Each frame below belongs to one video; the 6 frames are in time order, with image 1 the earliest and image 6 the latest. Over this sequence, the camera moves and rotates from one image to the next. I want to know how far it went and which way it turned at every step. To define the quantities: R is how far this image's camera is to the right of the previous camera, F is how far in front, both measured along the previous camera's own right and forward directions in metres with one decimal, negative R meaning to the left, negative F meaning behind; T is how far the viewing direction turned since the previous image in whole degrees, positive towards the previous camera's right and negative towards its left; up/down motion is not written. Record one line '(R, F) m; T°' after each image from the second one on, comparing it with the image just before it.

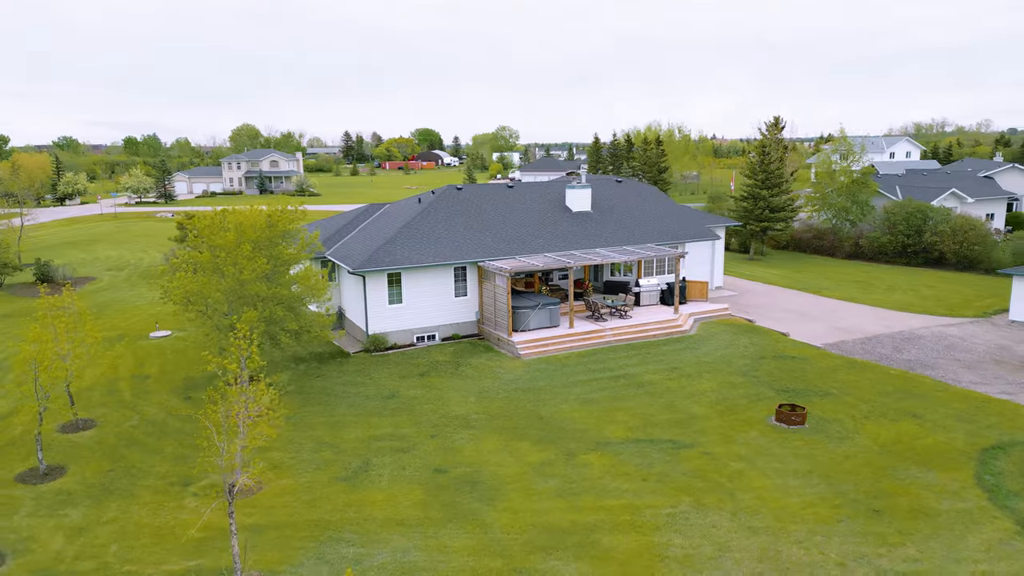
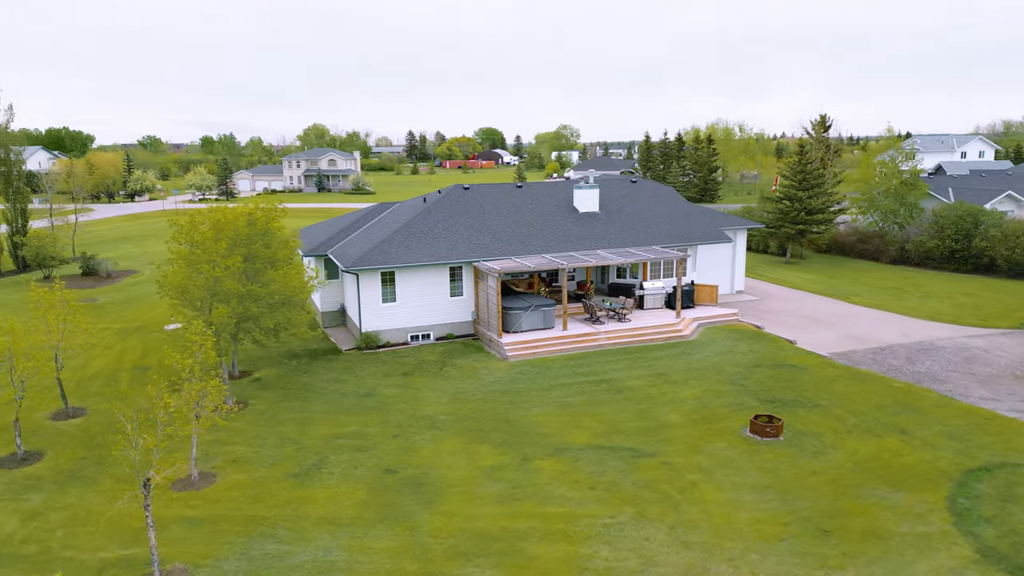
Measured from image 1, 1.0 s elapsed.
(+2.0, +0.2) m; -5°
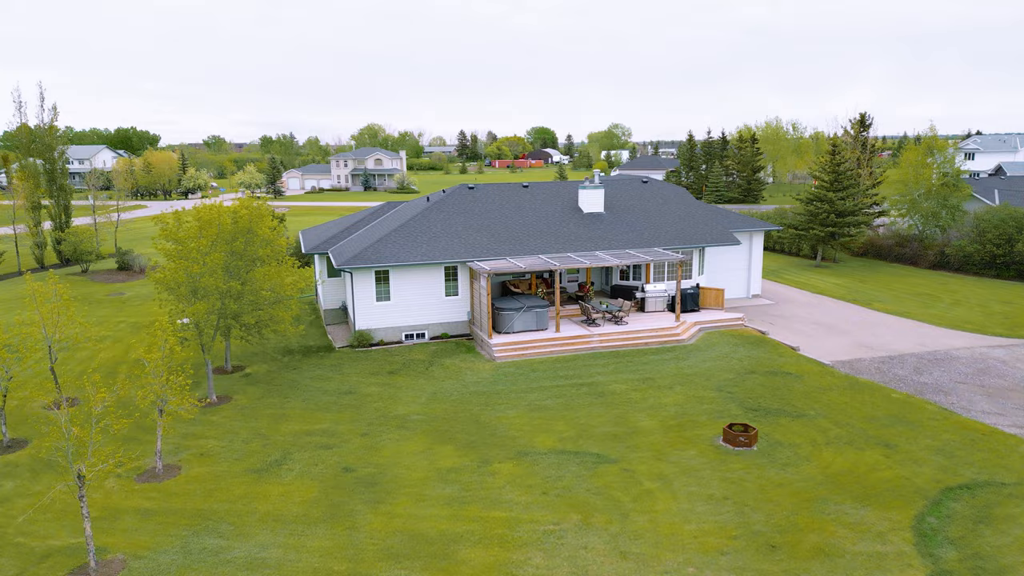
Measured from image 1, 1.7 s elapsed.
(+1.7, +0.2) m; -4°
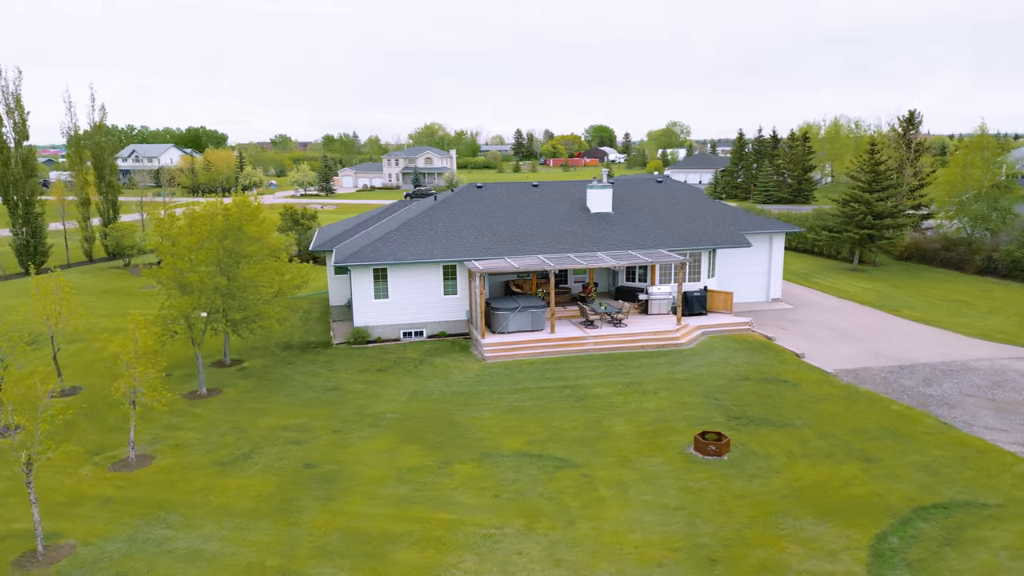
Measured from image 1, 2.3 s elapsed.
(+1.8, +0.2) m; -4°
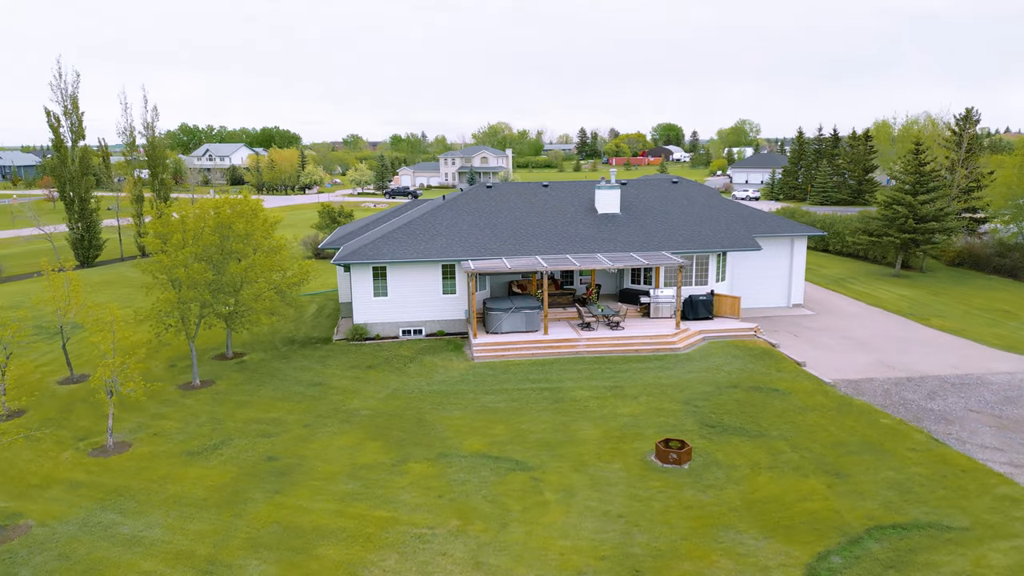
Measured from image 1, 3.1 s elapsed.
(+2.0, +0.1) m; -5°
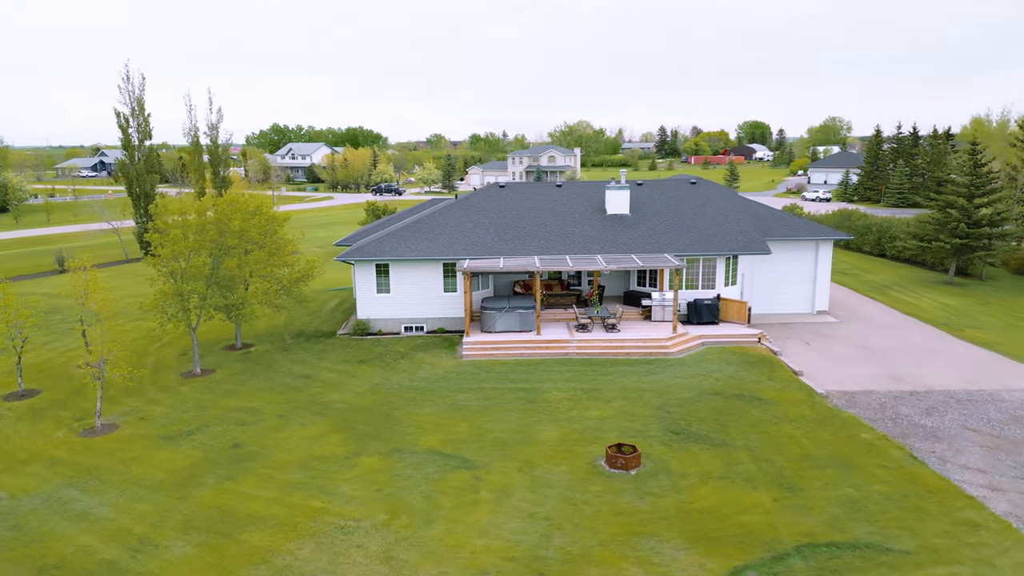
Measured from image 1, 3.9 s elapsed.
(+2.4, 0.0) m; -6°
